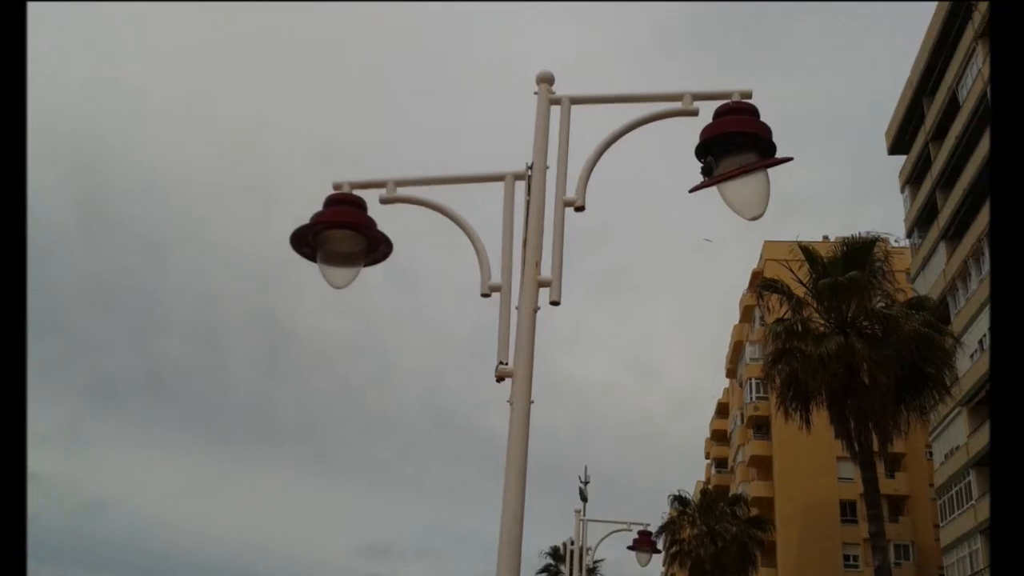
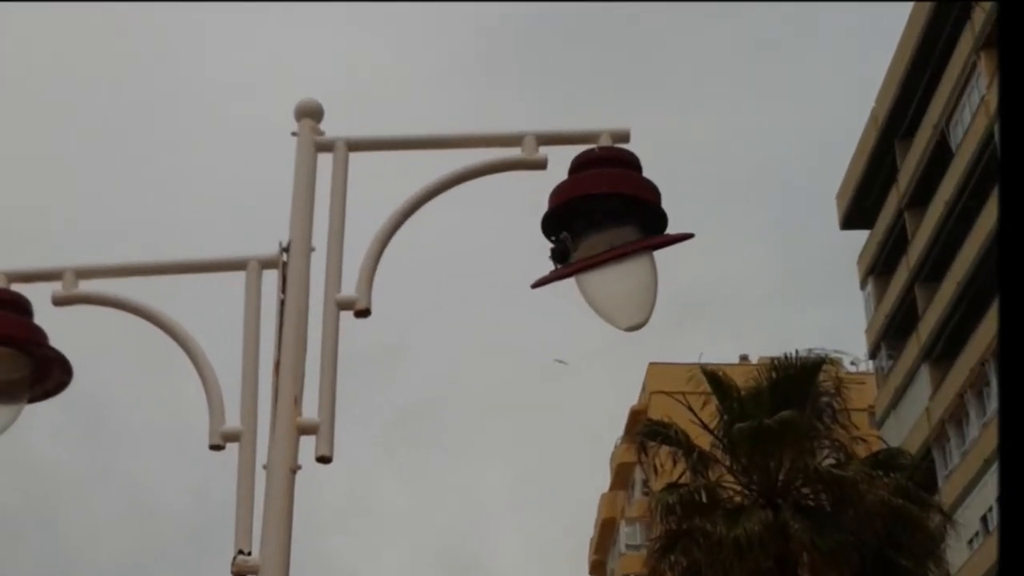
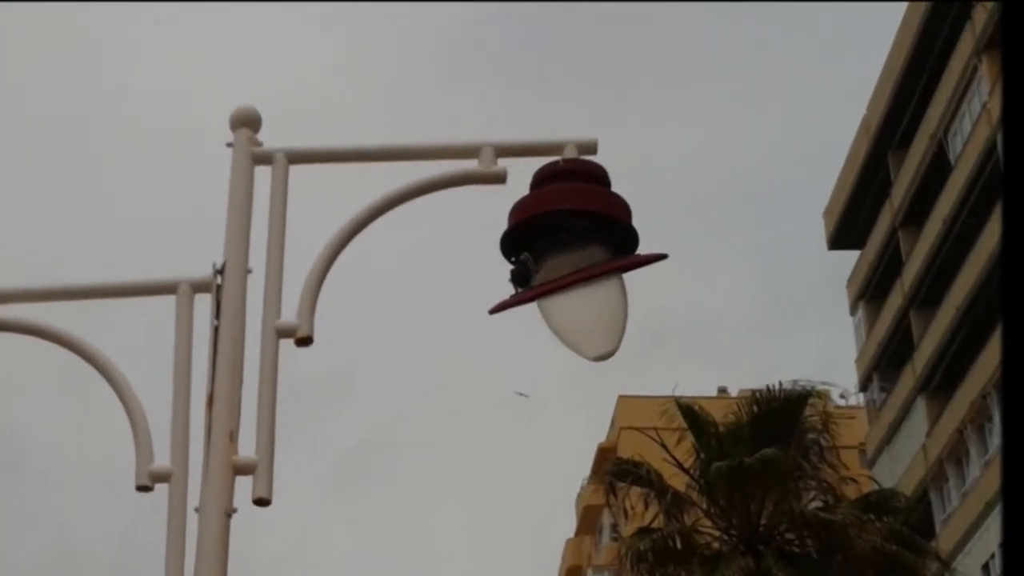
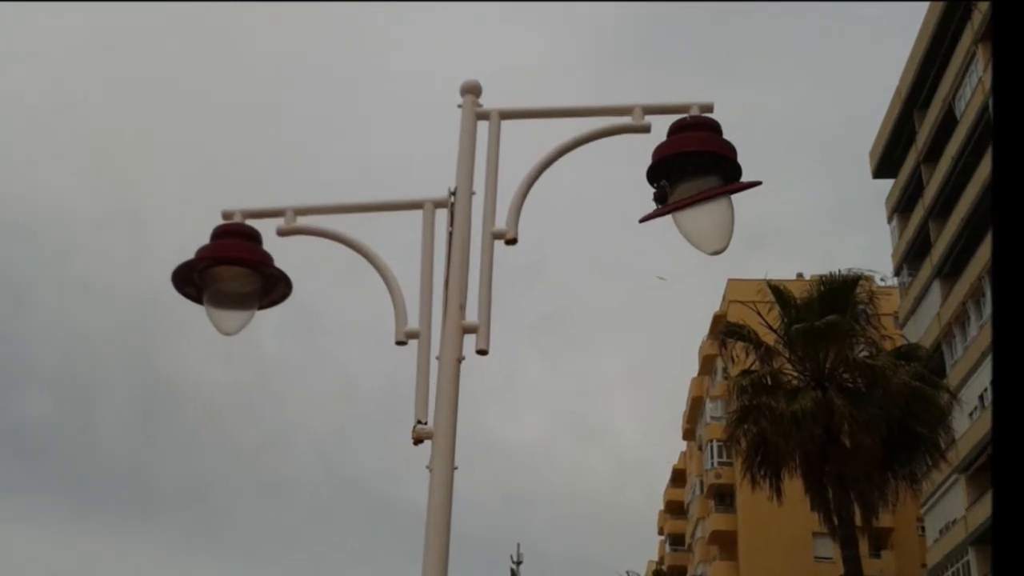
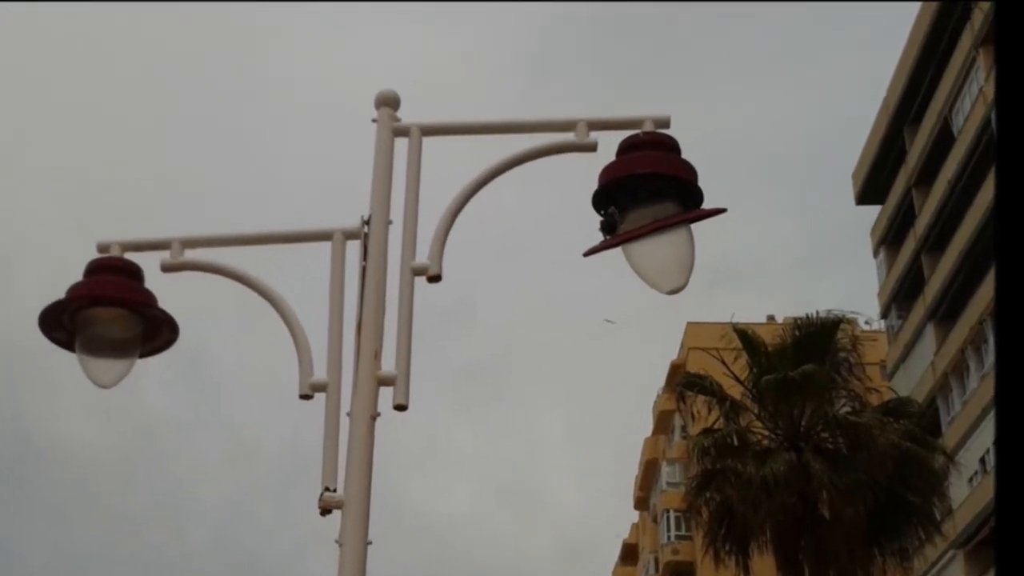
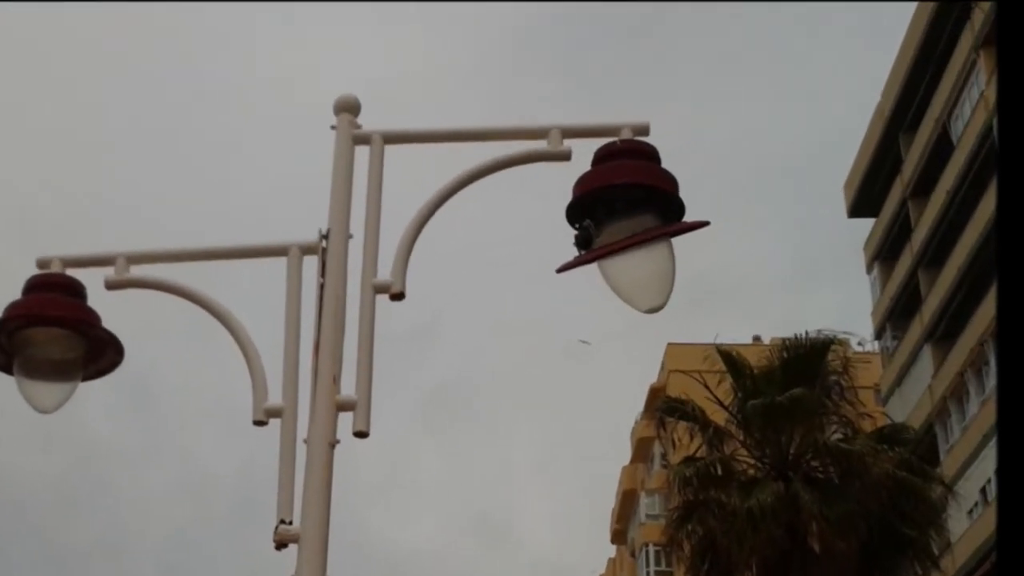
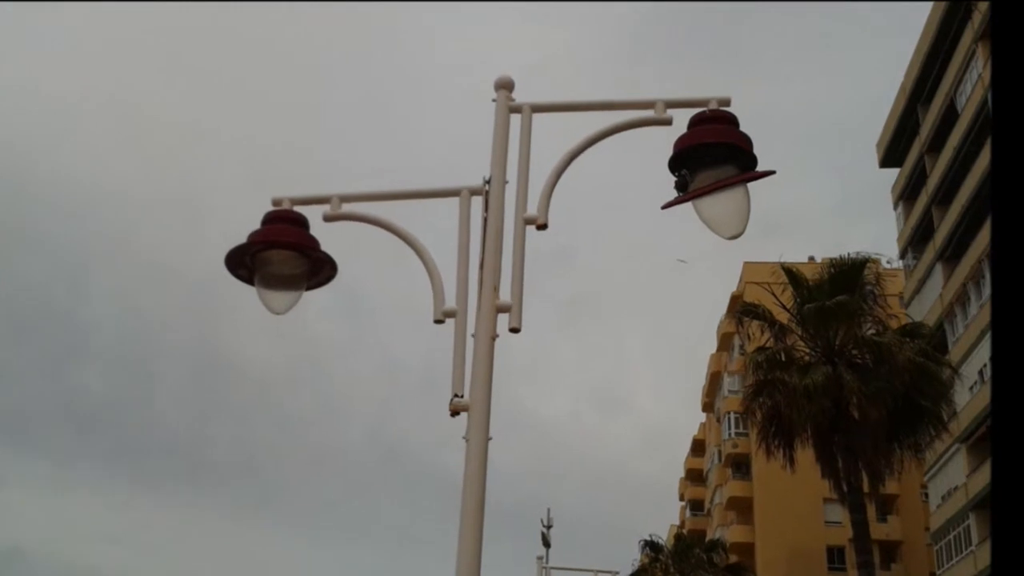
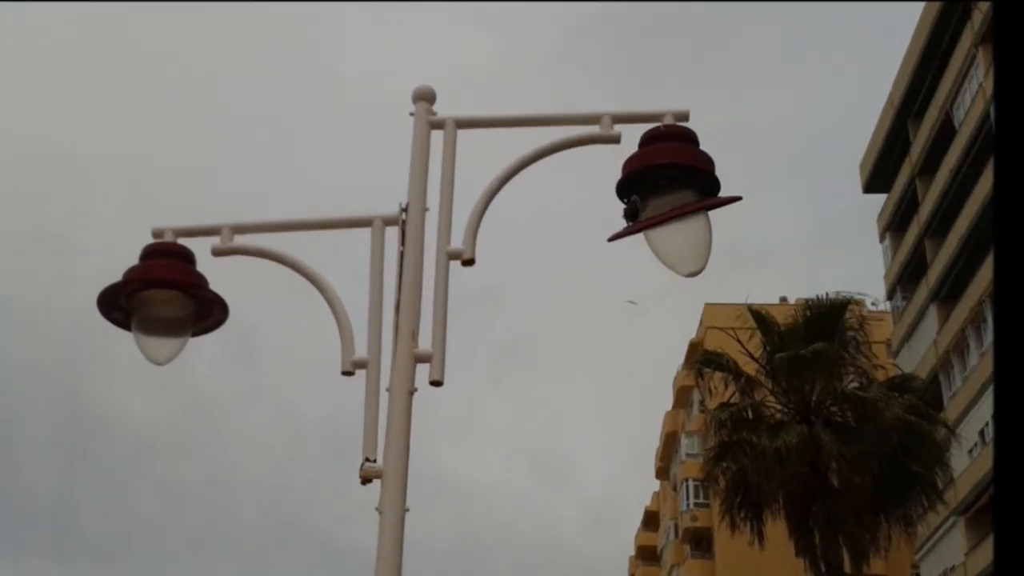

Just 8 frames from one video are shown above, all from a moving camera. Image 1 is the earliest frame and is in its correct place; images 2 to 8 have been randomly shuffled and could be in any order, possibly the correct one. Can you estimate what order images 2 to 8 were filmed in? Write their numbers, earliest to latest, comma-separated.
7, 4, 8, 5, 6, 2, 3
